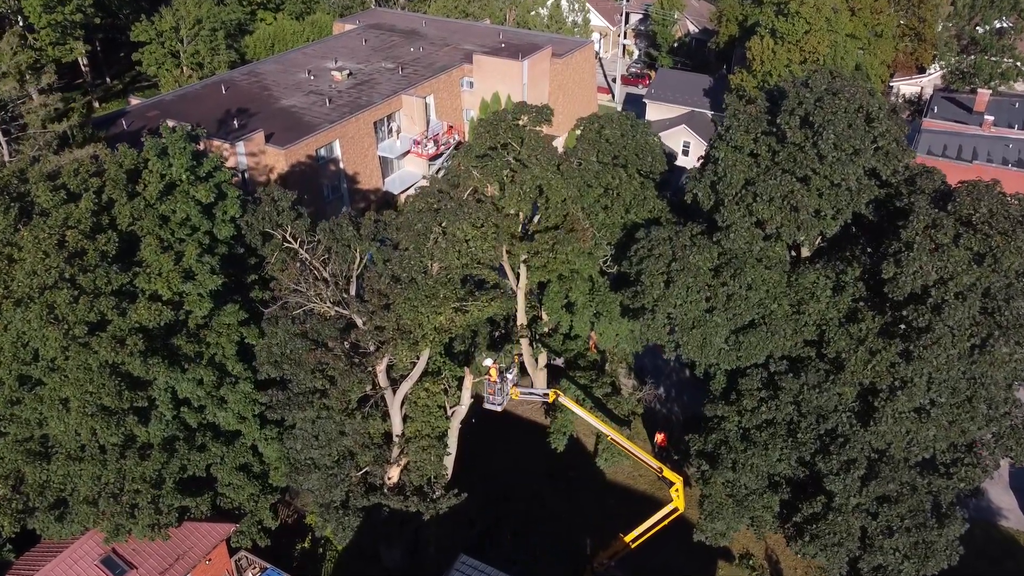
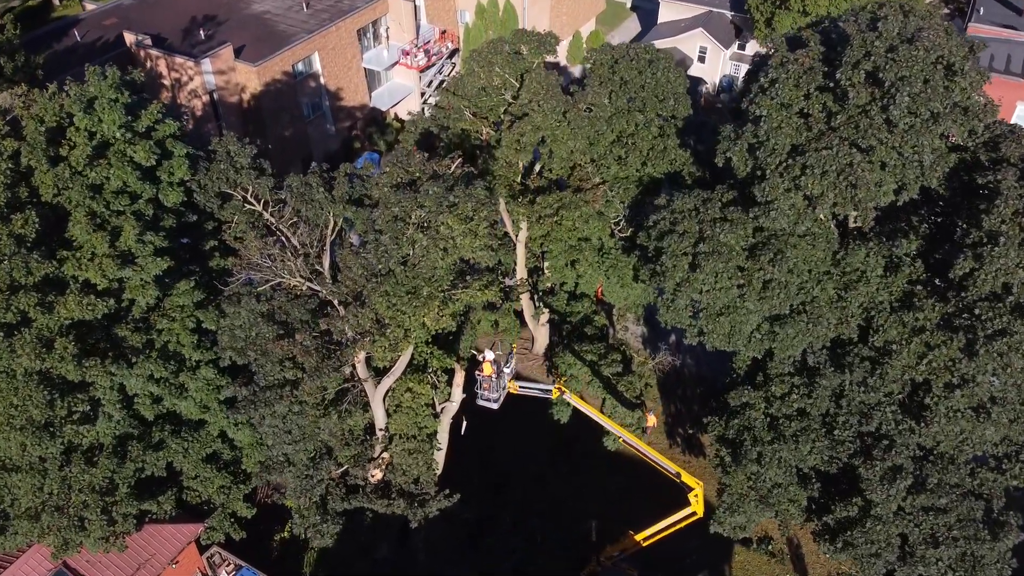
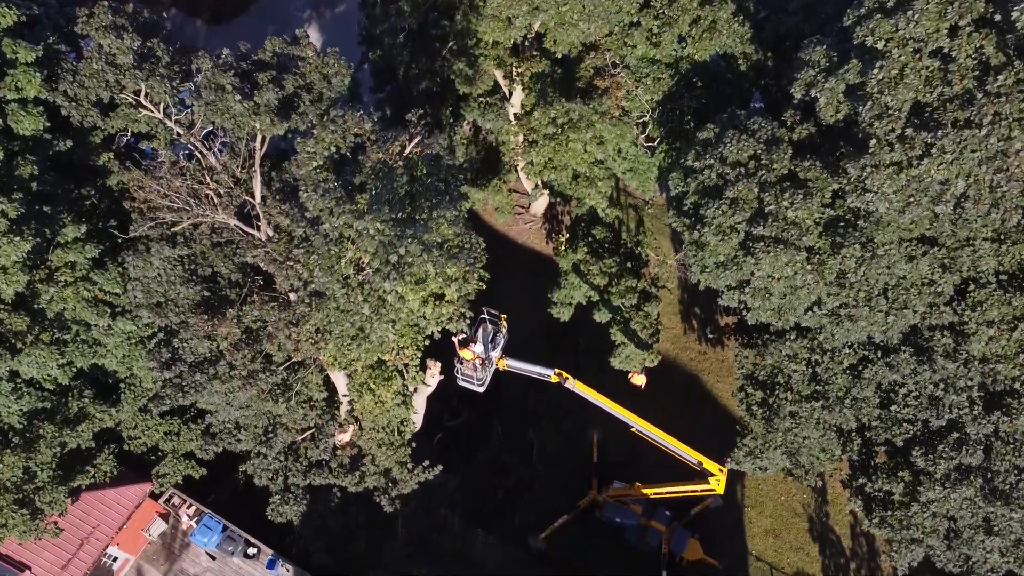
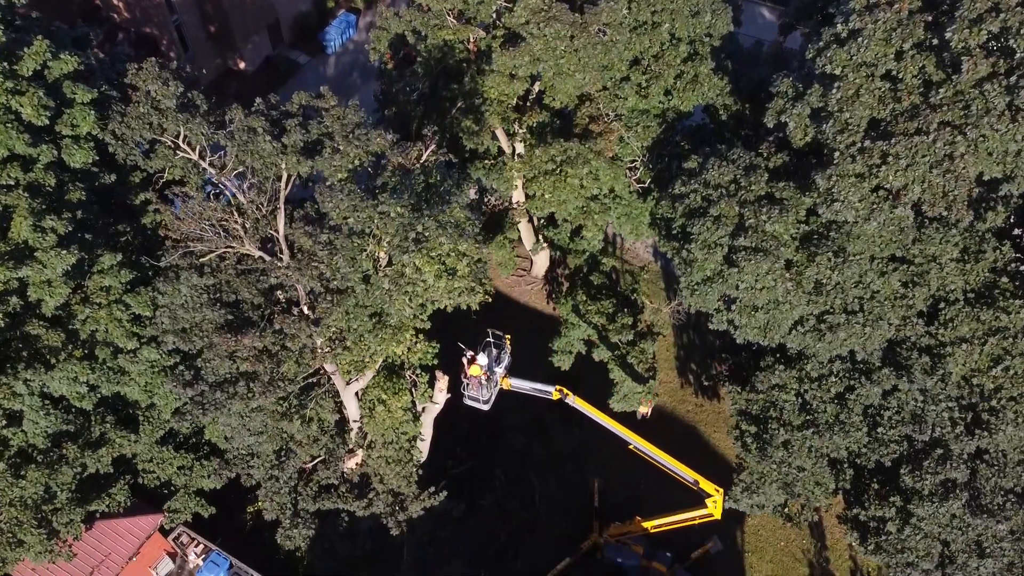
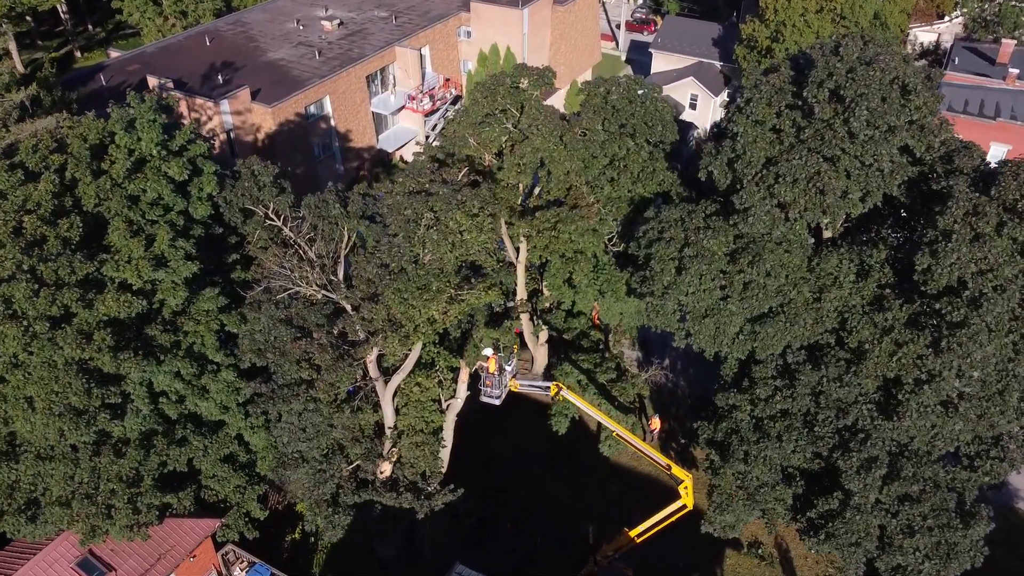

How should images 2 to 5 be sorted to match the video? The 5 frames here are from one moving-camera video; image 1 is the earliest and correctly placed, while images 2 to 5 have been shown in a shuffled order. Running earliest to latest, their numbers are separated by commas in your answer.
5, 2, 4, 3
